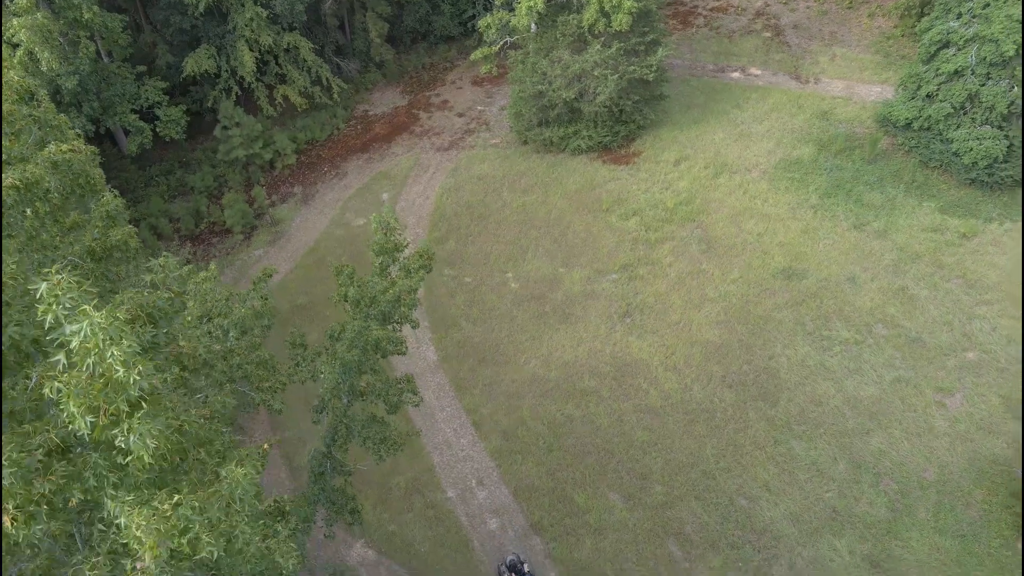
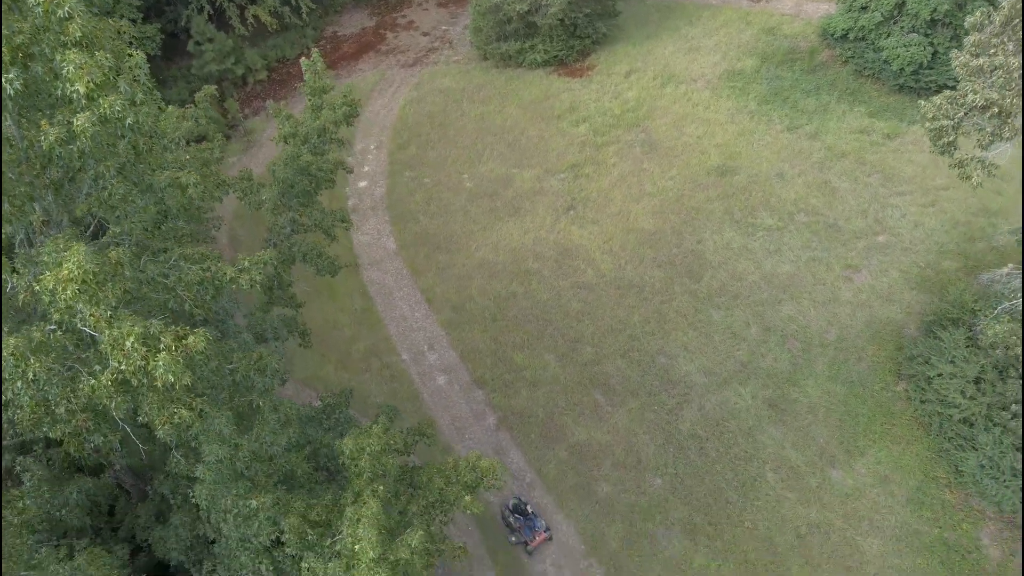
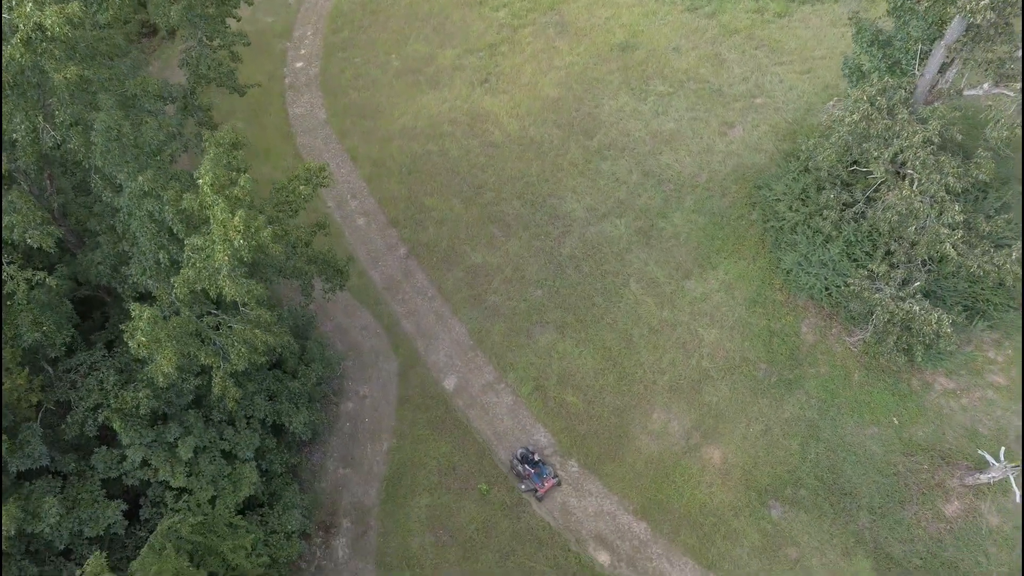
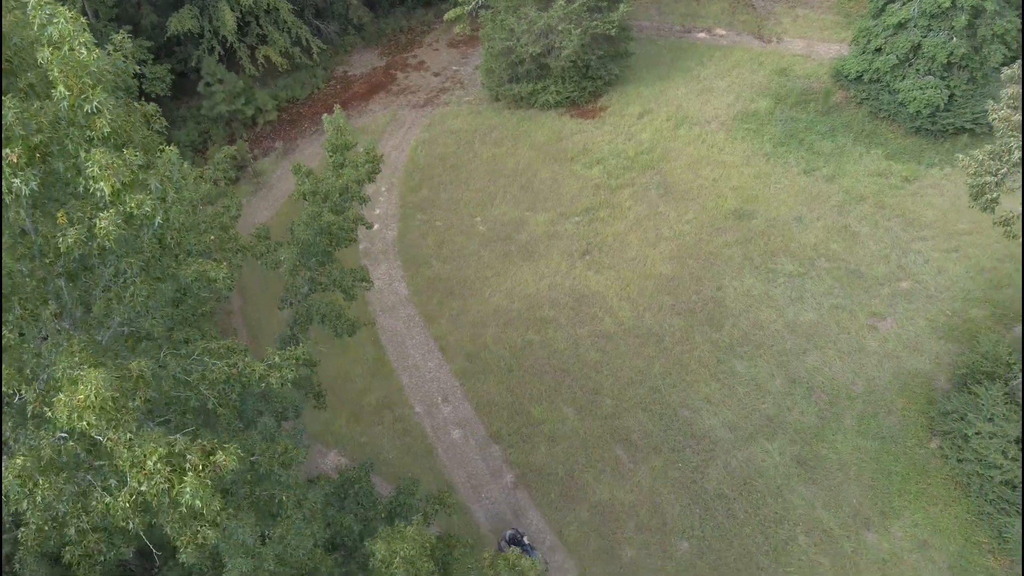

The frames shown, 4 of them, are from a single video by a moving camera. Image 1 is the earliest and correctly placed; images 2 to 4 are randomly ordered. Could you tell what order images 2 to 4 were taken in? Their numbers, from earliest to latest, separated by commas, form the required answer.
4, 2, 3
